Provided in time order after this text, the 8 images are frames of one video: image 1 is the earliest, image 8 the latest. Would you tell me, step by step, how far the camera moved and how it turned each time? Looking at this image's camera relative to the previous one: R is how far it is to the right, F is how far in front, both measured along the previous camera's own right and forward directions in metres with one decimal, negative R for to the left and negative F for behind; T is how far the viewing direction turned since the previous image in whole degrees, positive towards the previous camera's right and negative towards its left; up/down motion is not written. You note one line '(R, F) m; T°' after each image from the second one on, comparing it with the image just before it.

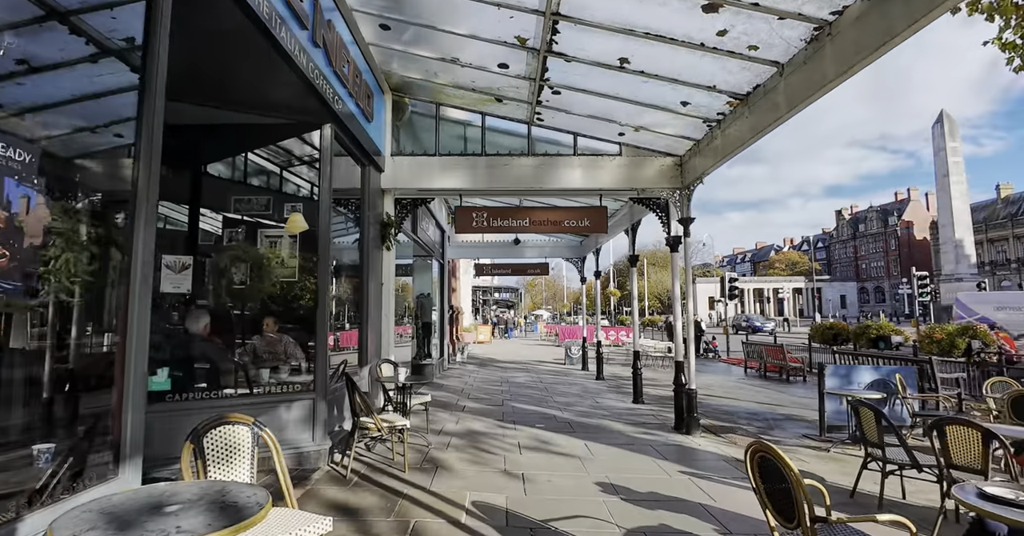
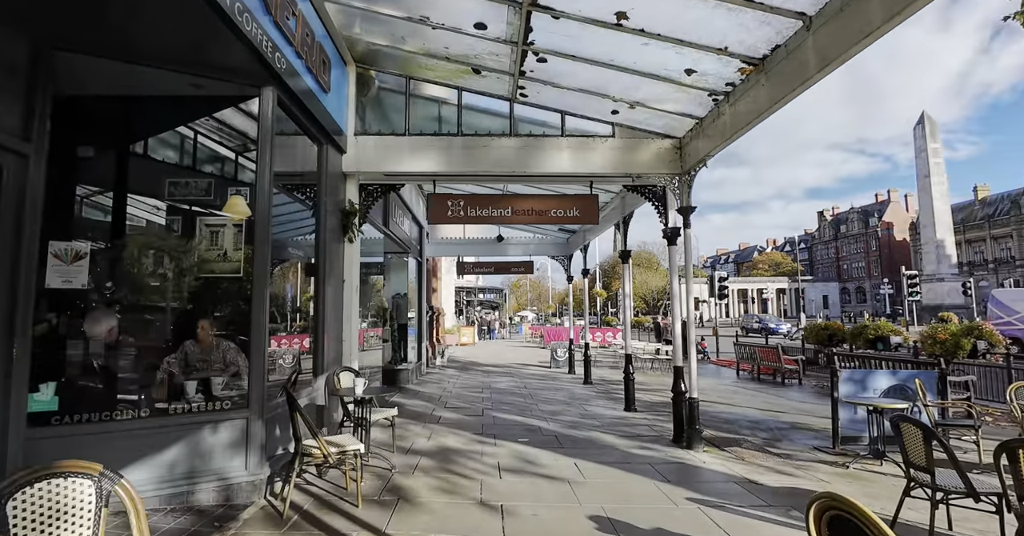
(+0.1, +0.9) m; +2°
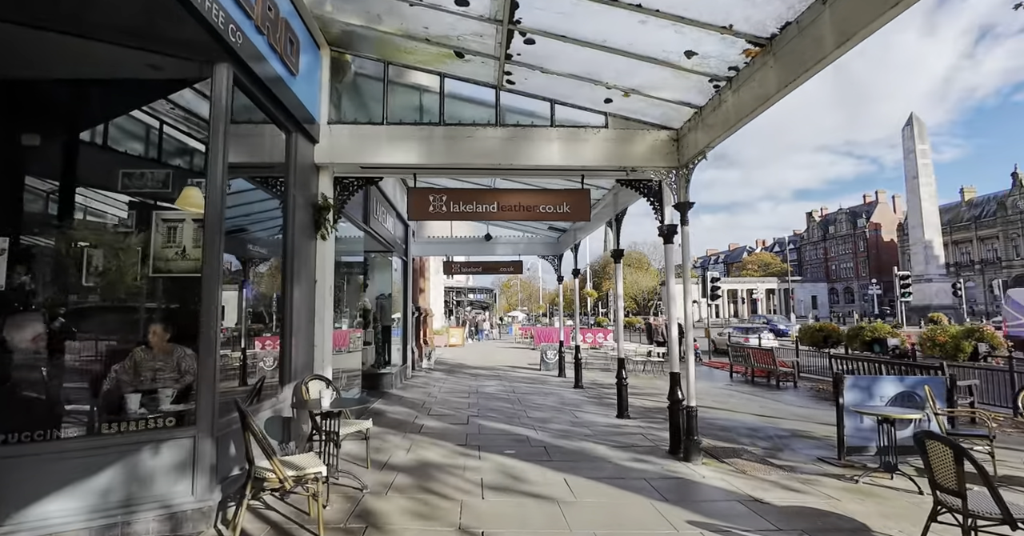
(+0.1, +0.5) m; +1°
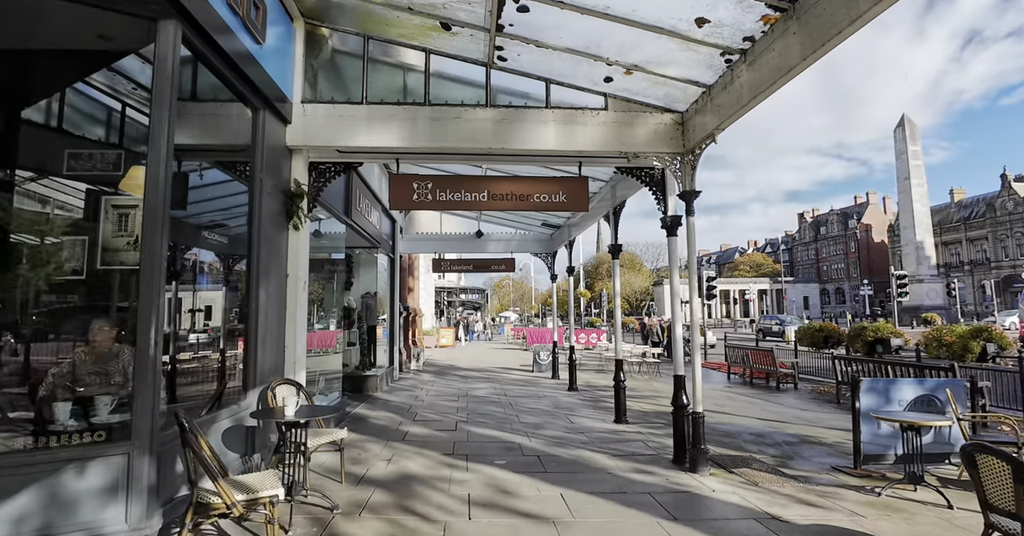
(0.0, +0.5) m; +1°
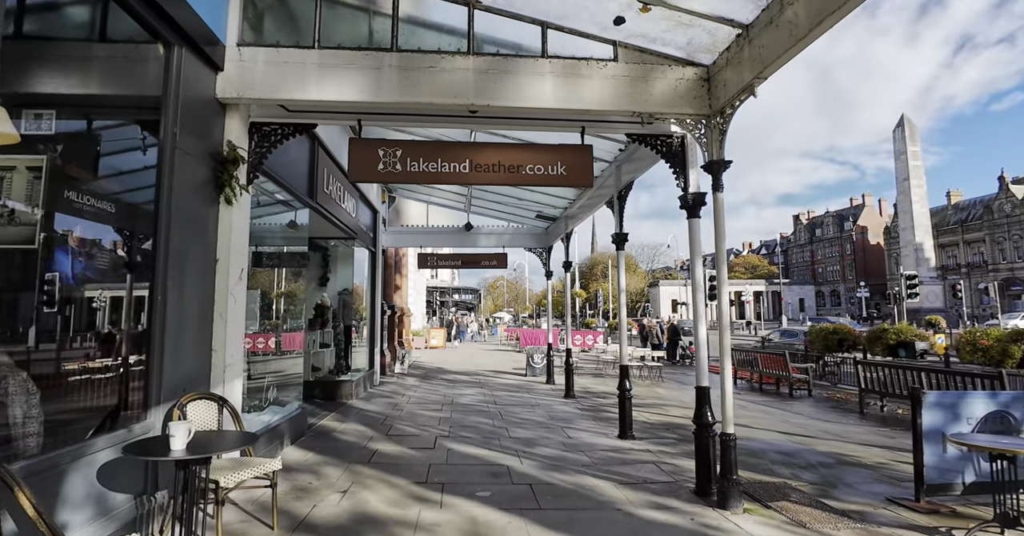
(+0.1, +1.2) m; +1°
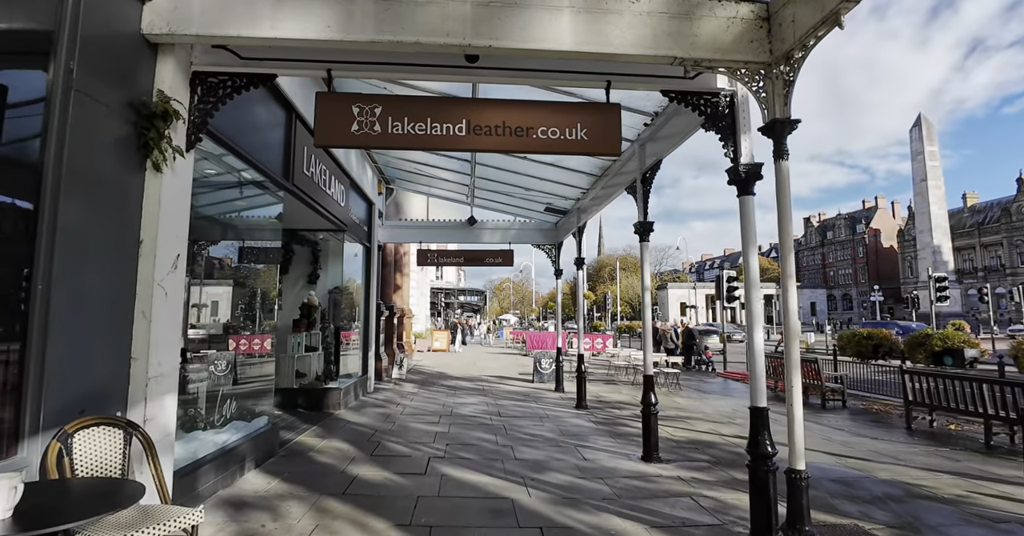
(0.0, +1.1) m; -1°
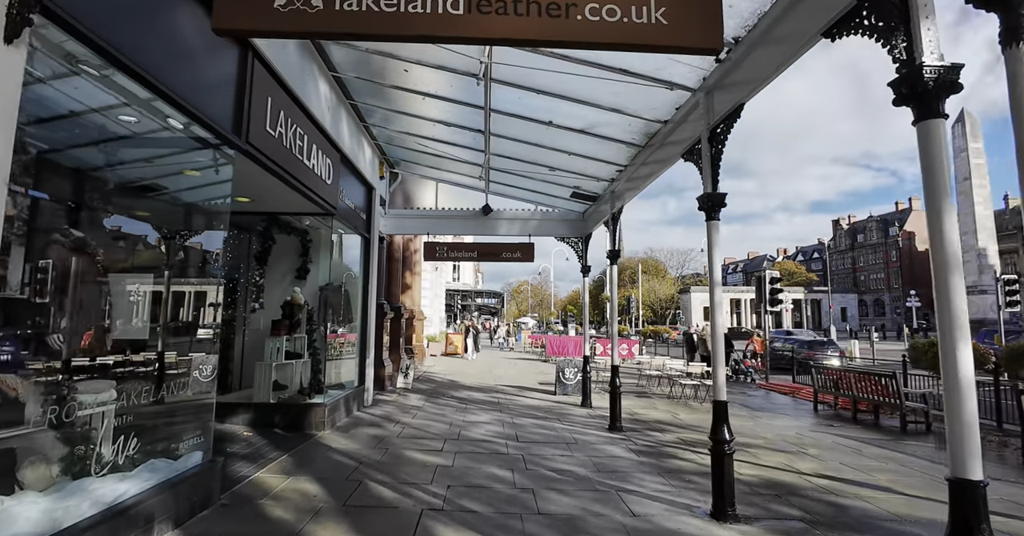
(-0.1, +1.7) m; -2°
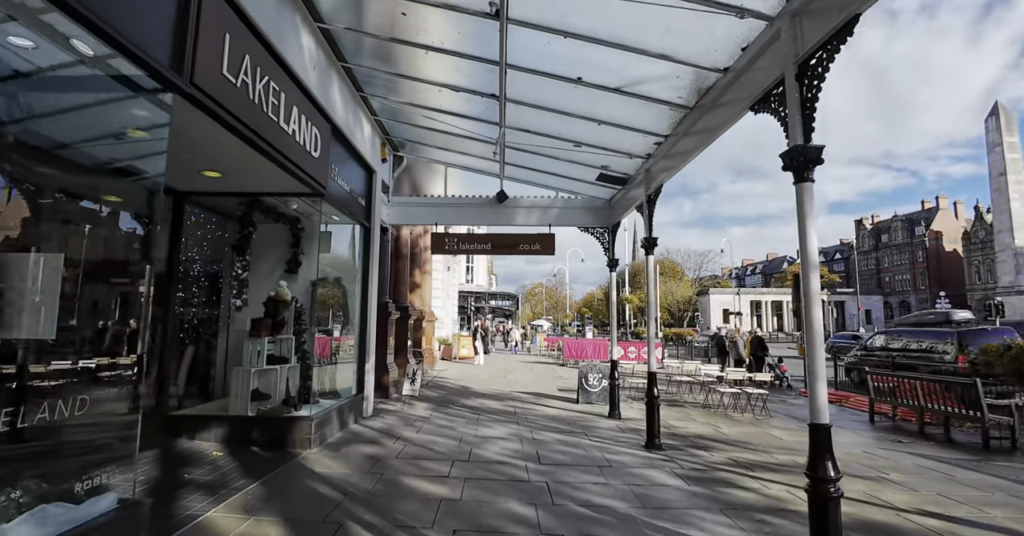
(-0.1, +1.2) m; -1°
